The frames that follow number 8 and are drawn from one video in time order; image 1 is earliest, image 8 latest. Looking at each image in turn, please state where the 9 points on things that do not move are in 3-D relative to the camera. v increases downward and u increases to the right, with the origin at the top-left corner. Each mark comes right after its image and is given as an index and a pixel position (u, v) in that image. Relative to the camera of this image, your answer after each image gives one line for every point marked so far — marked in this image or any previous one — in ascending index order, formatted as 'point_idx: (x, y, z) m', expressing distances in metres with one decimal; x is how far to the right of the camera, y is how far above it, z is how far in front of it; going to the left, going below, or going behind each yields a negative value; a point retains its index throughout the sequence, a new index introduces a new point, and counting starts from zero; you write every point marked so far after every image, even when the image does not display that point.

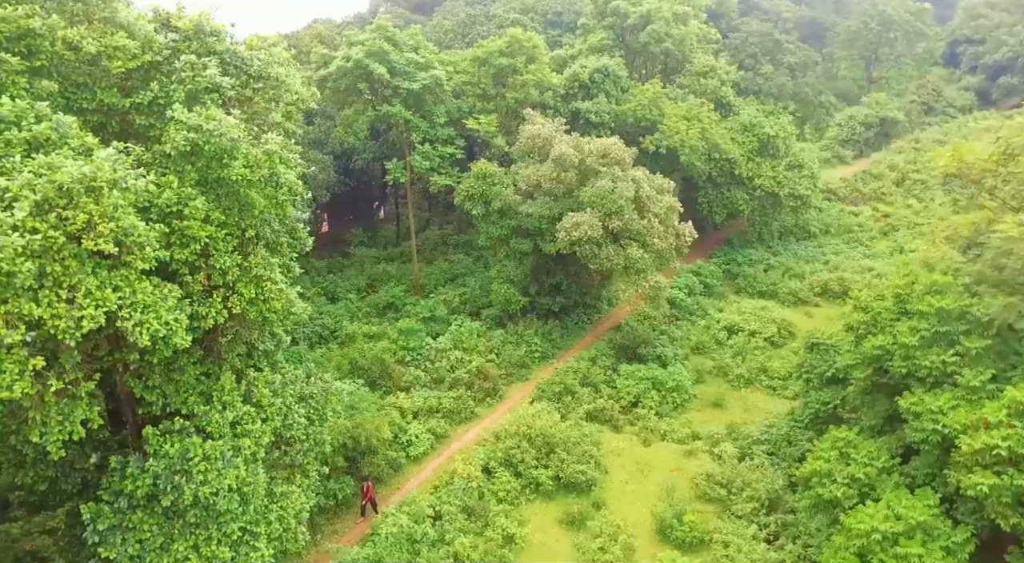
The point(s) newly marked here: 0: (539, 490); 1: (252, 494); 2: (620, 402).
0: (+0.6, -4.7, +13.6) m
1: (-3.7, -3.0, +8.7) m
2: (+3.0, -3.3, +16.8) m
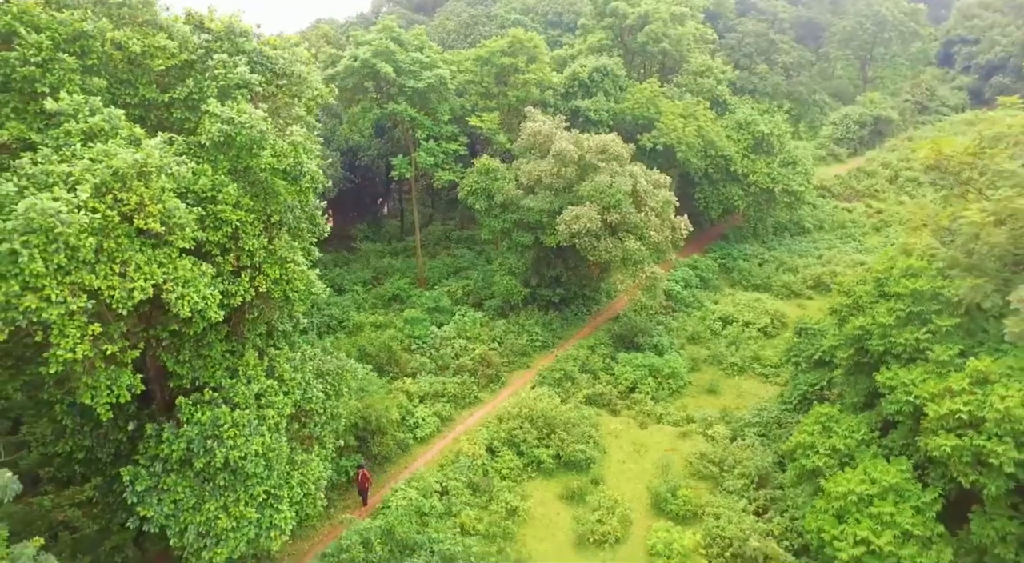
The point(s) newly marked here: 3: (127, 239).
0: (+0.7, -4.4, +14.3) m
1: (-3.7, -2.8, +9.4) m
2: (+3.1, -3.0, +17.5) m
3: (-4.3, +0.5, +6.8) m
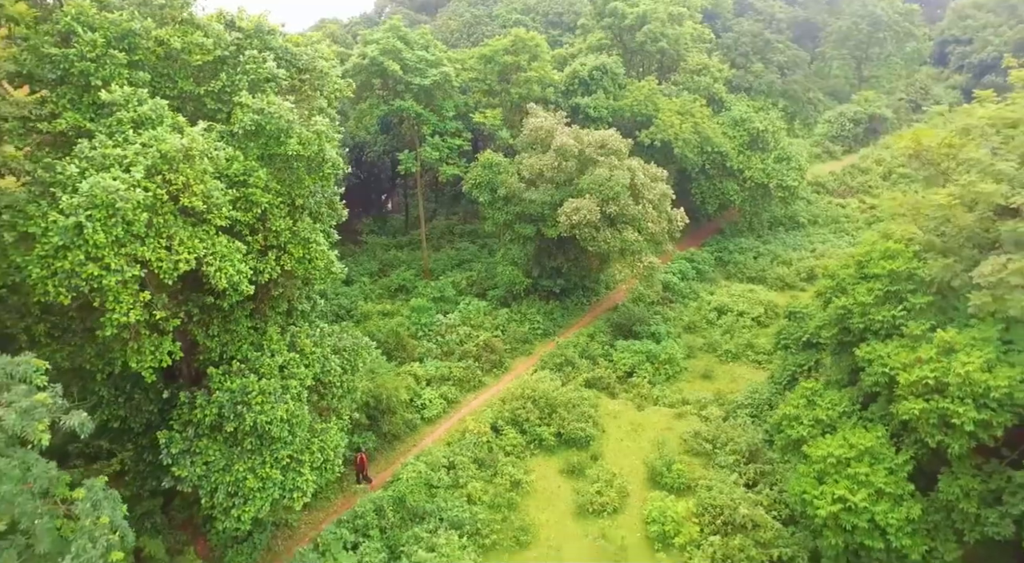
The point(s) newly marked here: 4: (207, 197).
0: (+0.8, -4.0, +15.0) m
1: (-3.6, -2.4, +10.2) m
2: (+3.2, -2.7, +18.3) m
3: (-4.2, +0.8, +7.5) m
4: (-3.9, +1.1, +7.7) m
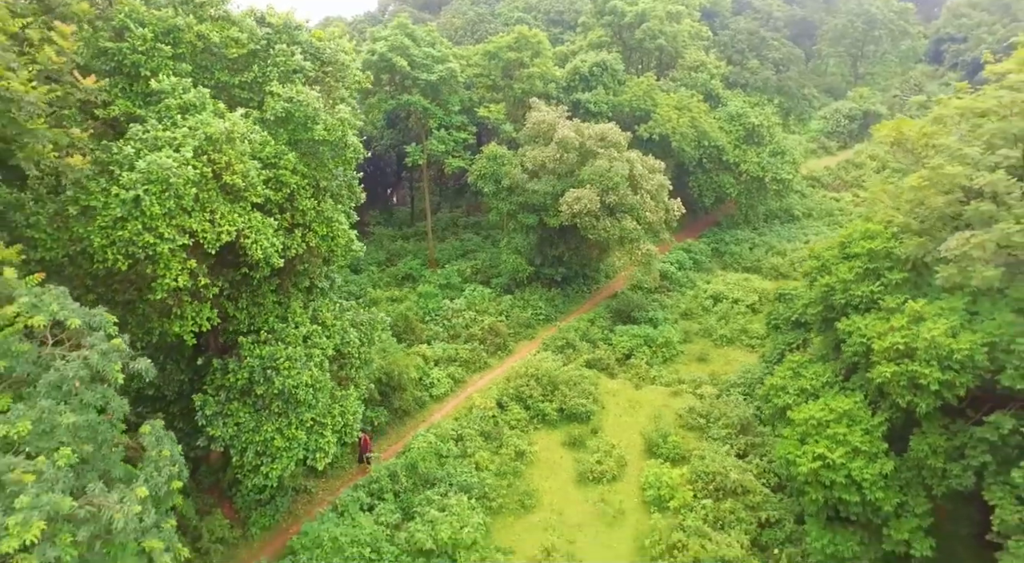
0: (+0.9, -3.6, +15.9) m
1: (-3.5, -2.0, +11.0) m
2: (+3.3, -2.3, +19.1) m
3: (-4.1, +1.2, +8.4) m
4: (-3.8, +1.5, +8.6) m
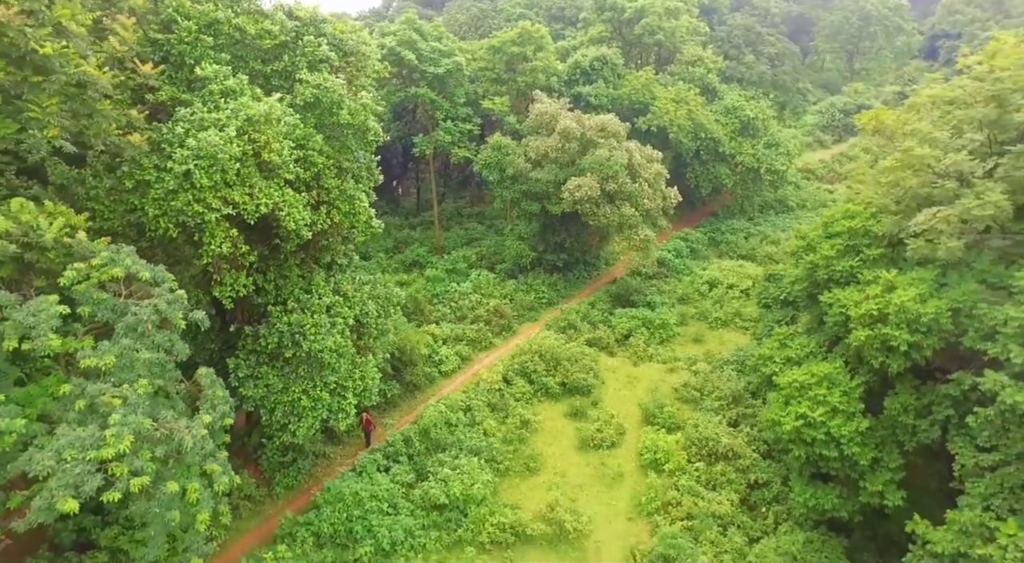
0: (+1.0, -3.1, +16.8) m
1: (-3.3, -1.5, +12.0) m
2: (+3.4, -1.7, +20.0) m
3: (-4.0, +1.7, +9.3) m
4: (-3.6, +2.0, +9.5) m
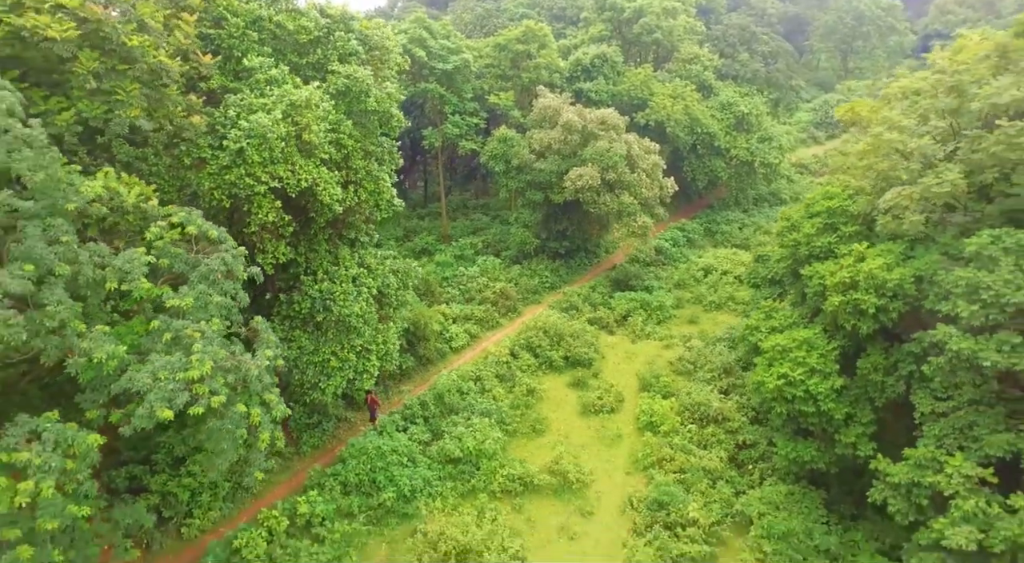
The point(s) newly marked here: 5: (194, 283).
0: (+1.2, -2.5, +18.1) m
1: (-3.1, -0.9, +13.2) m
2: (+3.6, -1.2, +21.3) m
3: (-3.8, +2.3, +10.5) m
4: (-3.4, +2.6, +10.7) m
5: (-4.3, 0.0, +8.1) m
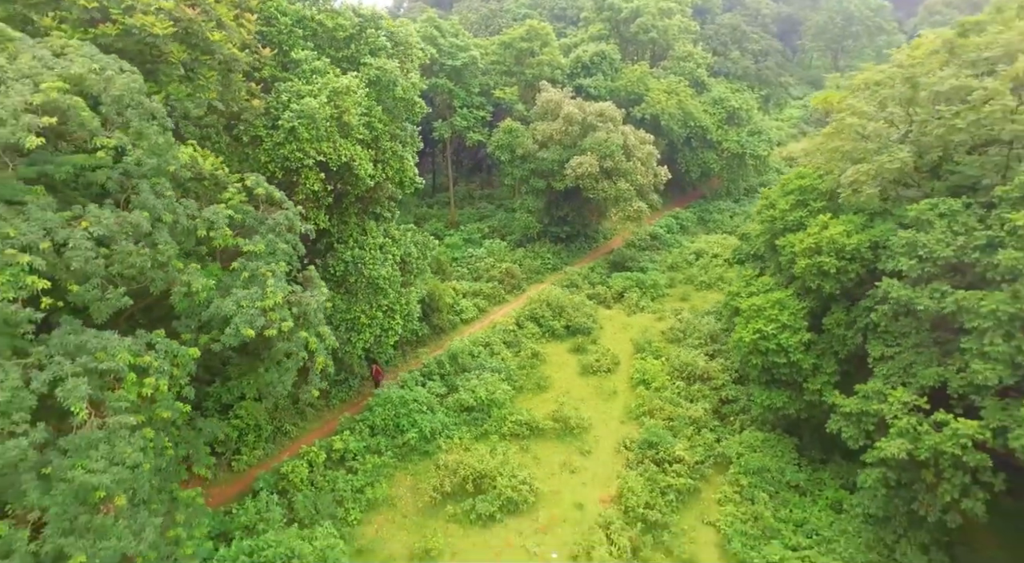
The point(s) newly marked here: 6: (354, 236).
0: (+1.4, -1.7, +19.8) m
1: (-2.9, -0.1, +15.0) m
2: (+3.8, -0.4, +23.0) m
3: (-3.6, +3.1, +12.3) m
4: (-3.2, +3.4, +12.5) m
5: (-4.1, +0.8, +9.9) m
6: (-3.8, +1.1, +14.8) m
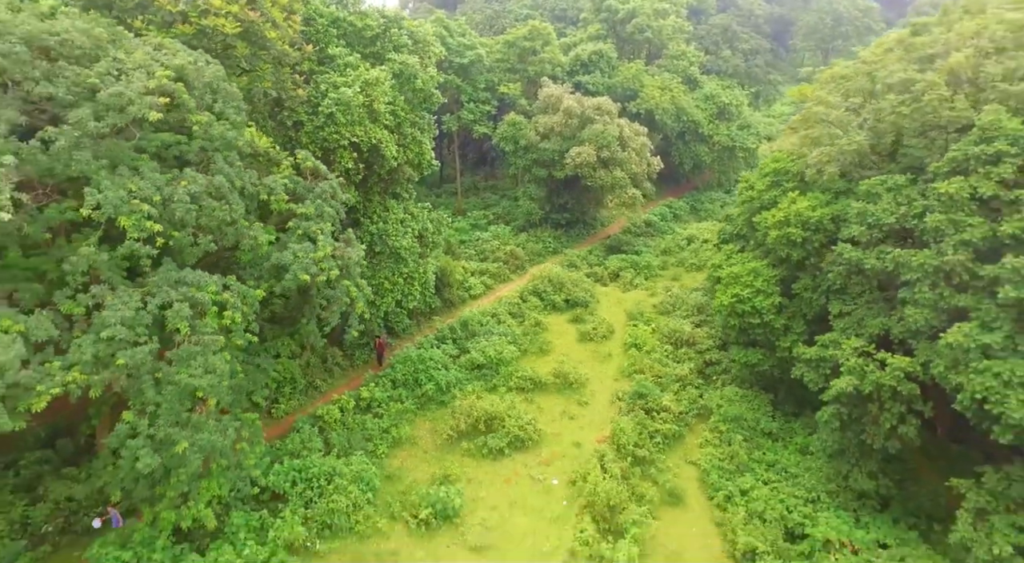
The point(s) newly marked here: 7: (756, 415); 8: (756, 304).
0: (+1.5, -0.9, +21.7) m
1: (-2.8, +0.7, +16.9) m
2: (+4.0, +0.4, +24.9) m
3: (-3.4, +3.9, +14.2) m
4: (-3.1, +4.2, +14.4) m
5: (-3.9, +1.6, +11.8) m
6: (-3.6, +1.9, +16.7) m
7: (+6.4, -3.5, +16.0) m
8: (+6.4, -0.6, +16.0) m
